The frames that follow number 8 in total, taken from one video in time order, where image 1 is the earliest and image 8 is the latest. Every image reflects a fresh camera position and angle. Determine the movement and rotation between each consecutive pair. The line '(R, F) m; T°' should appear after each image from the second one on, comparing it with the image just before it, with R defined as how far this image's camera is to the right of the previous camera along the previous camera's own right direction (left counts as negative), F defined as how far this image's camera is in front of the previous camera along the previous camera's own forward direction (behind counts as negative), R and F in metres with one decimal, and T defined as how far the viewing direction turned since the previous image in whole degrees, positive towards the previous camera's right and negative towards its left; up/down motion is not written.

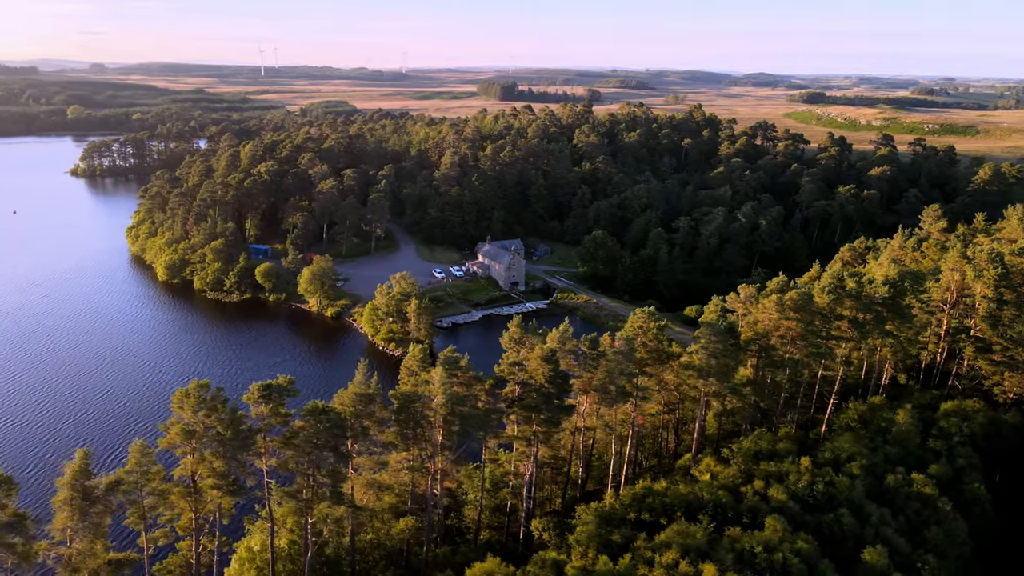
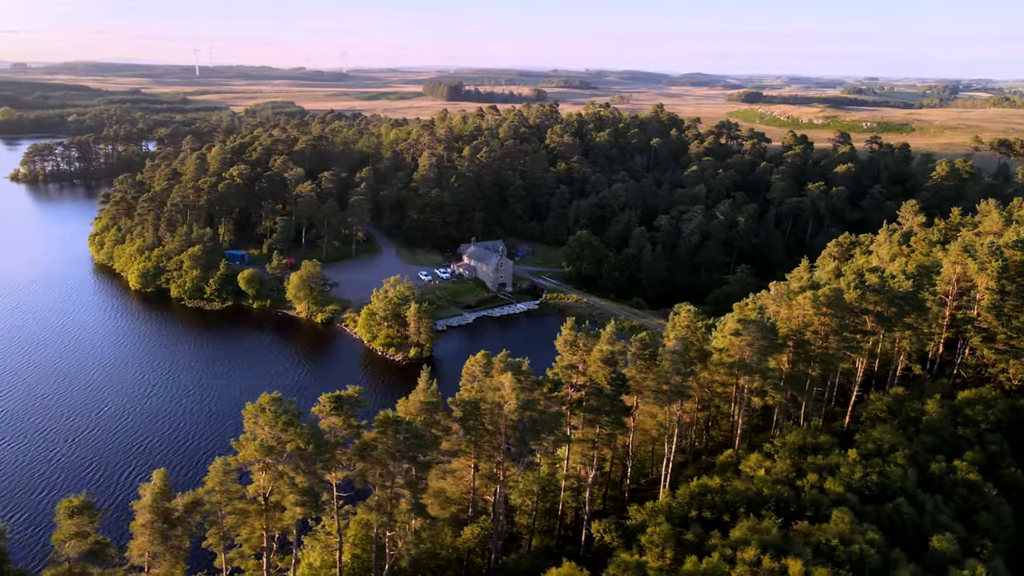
(-4.2, +0.3) m; +4°
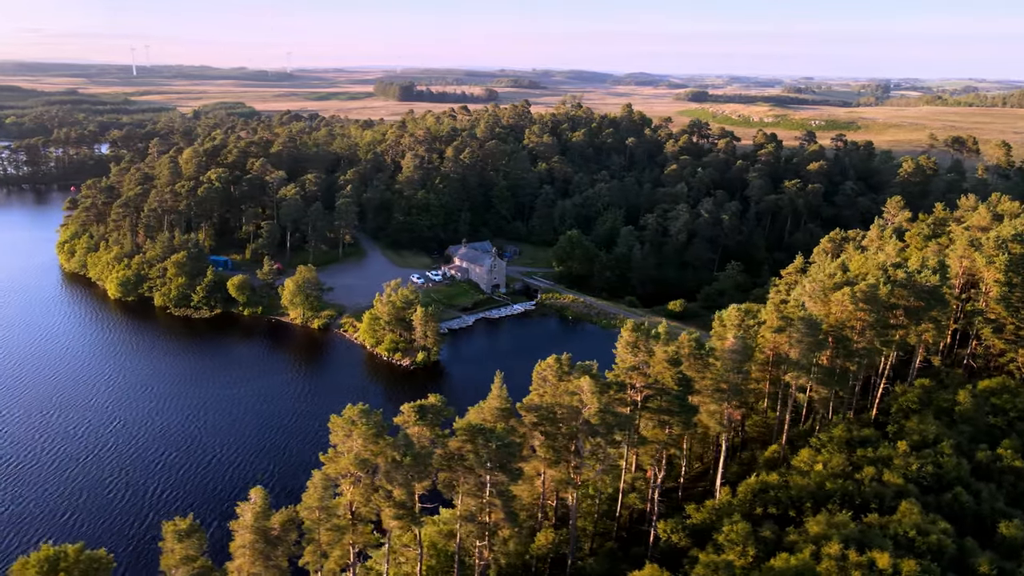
(-4.3, +0.4) m; +4°
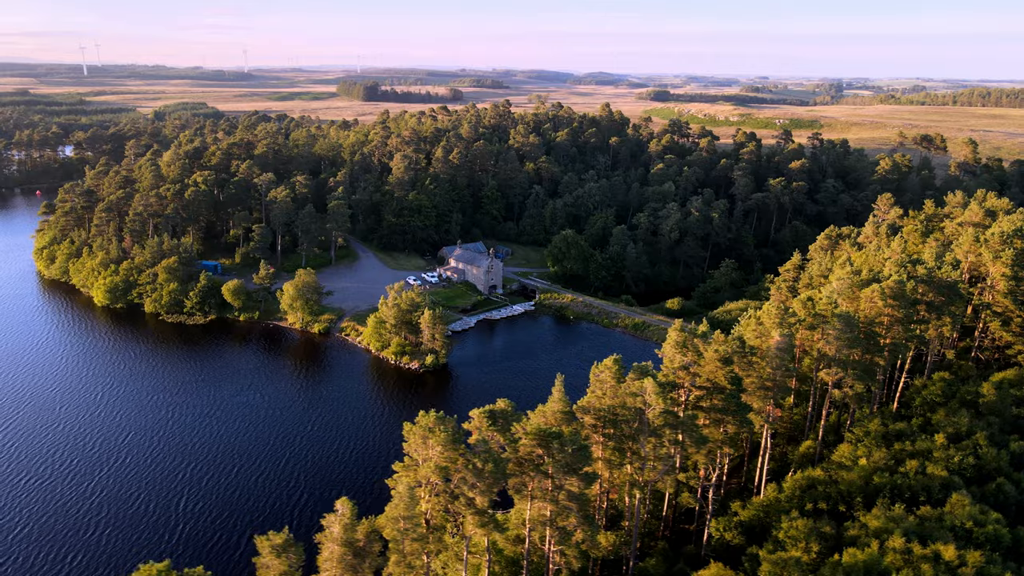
(-3.3, +0.3) m; +3°
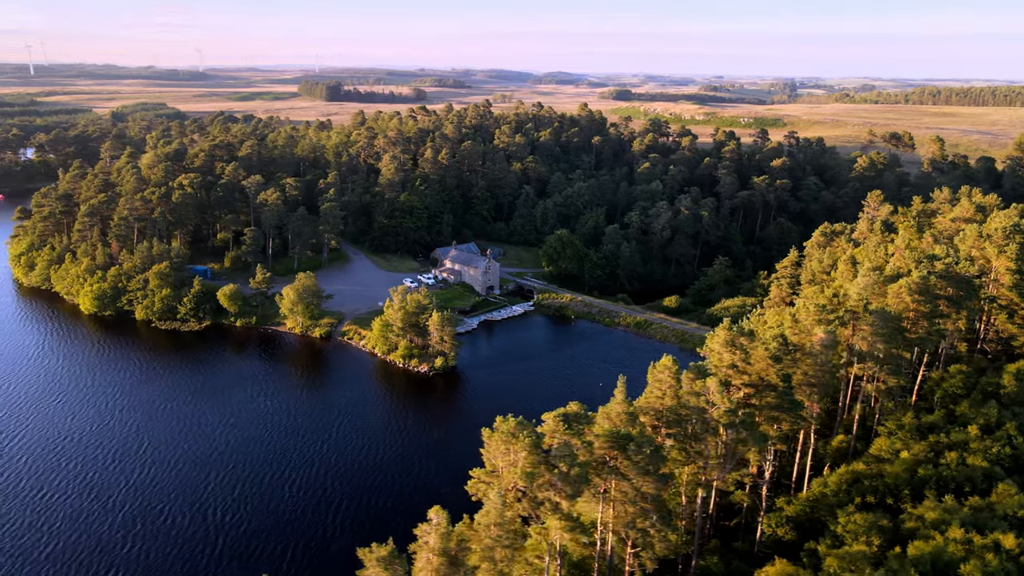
(-3.4, +0.3) m; +3°
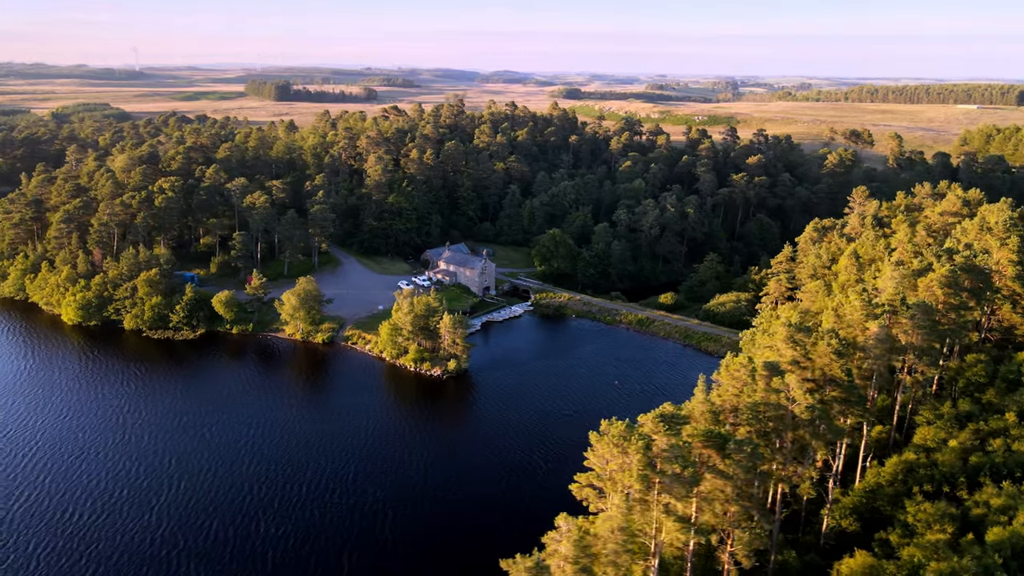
(-4.5, +0.4) m; +4°
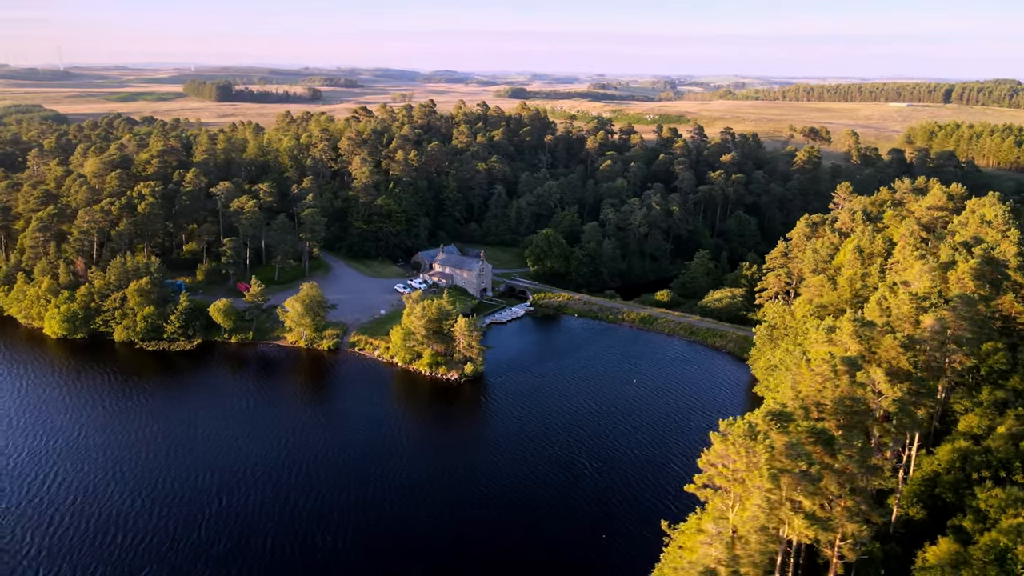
(-5.1, +0.5) m; +4°
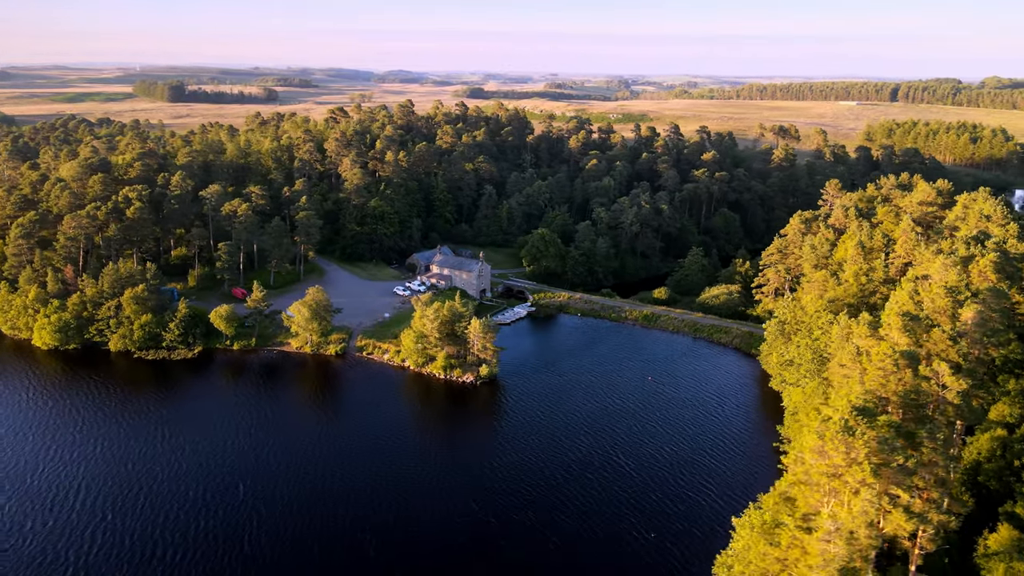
(-4.1, +0.3) m; +3°
